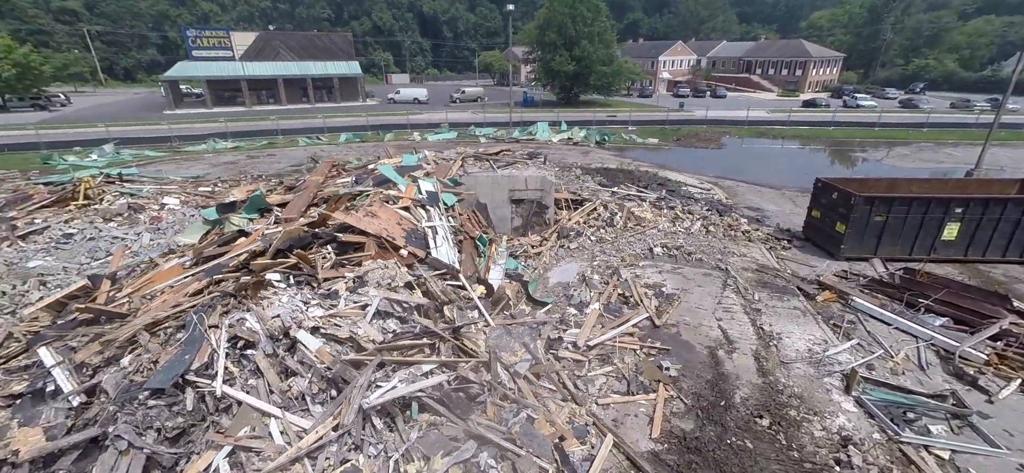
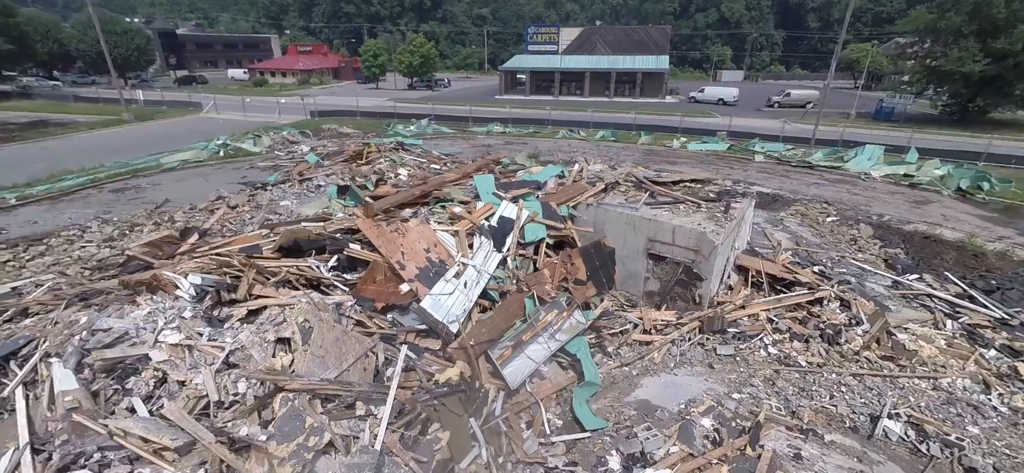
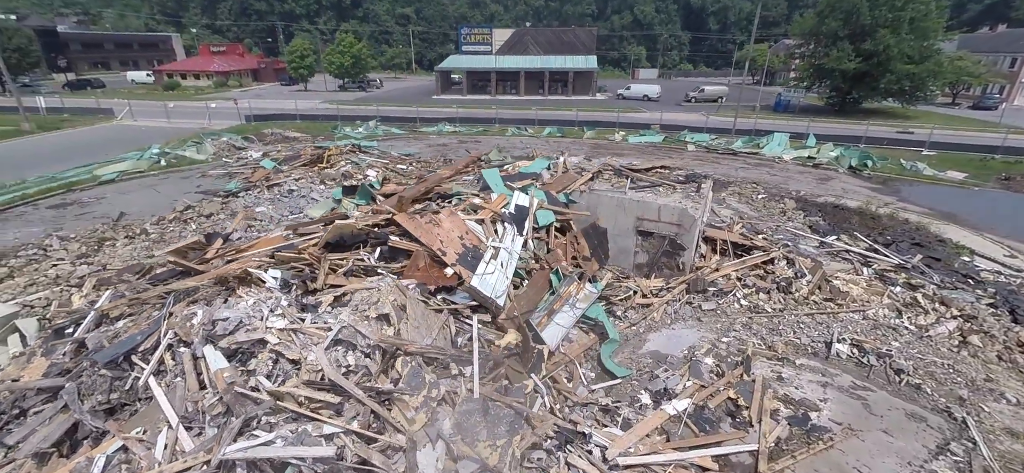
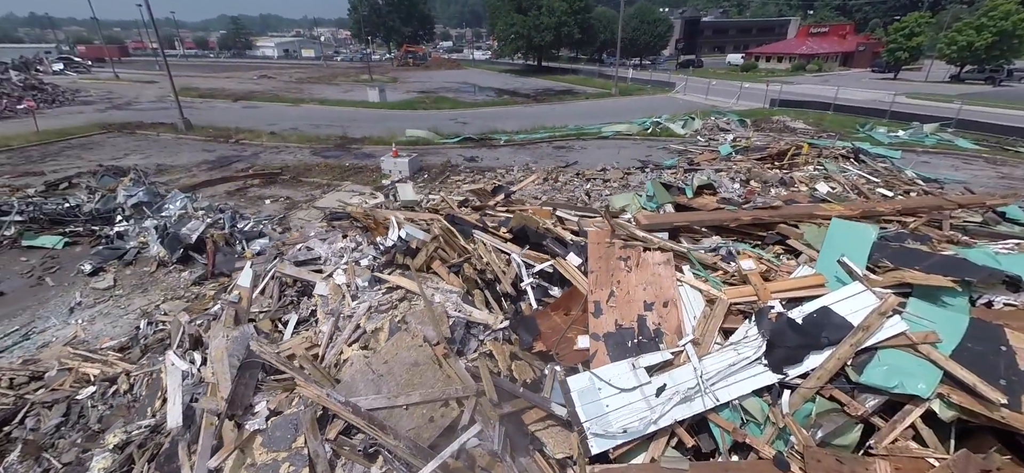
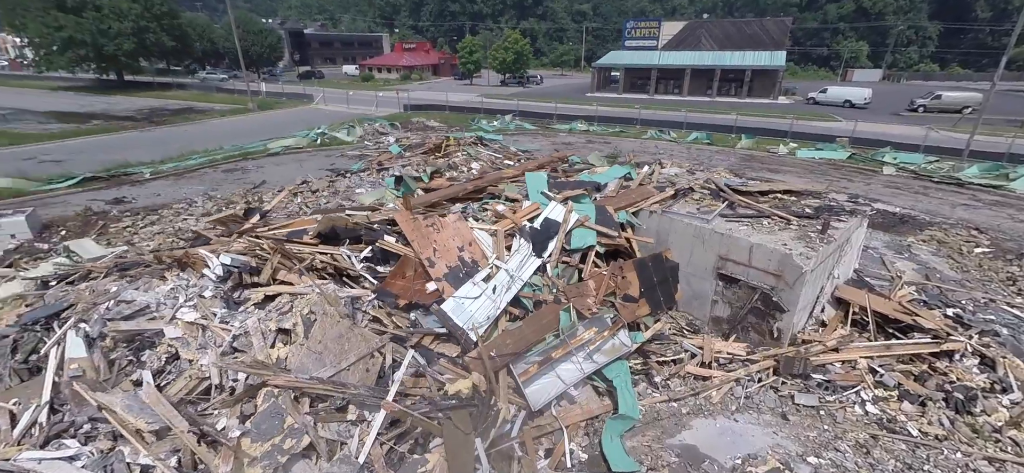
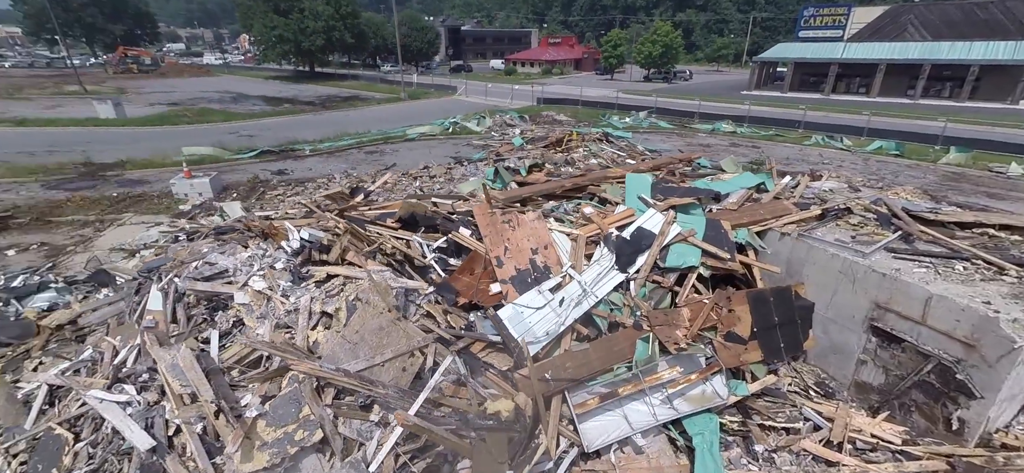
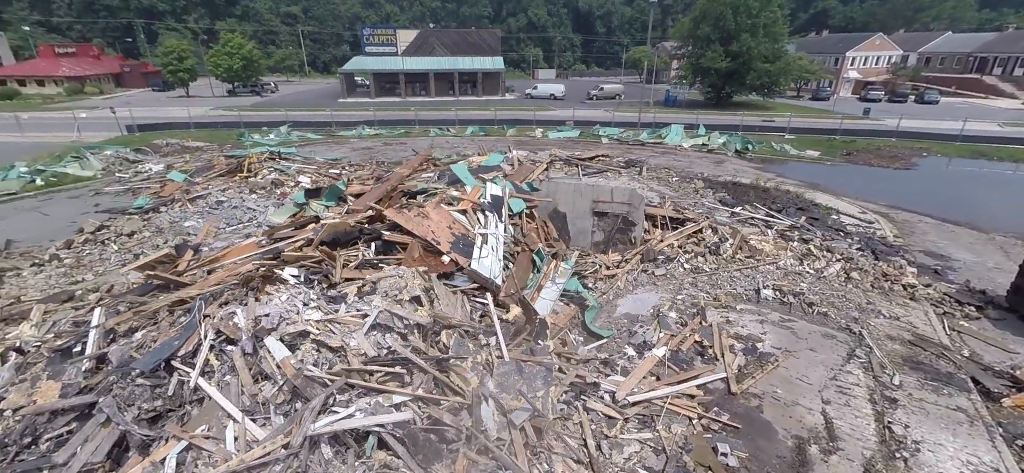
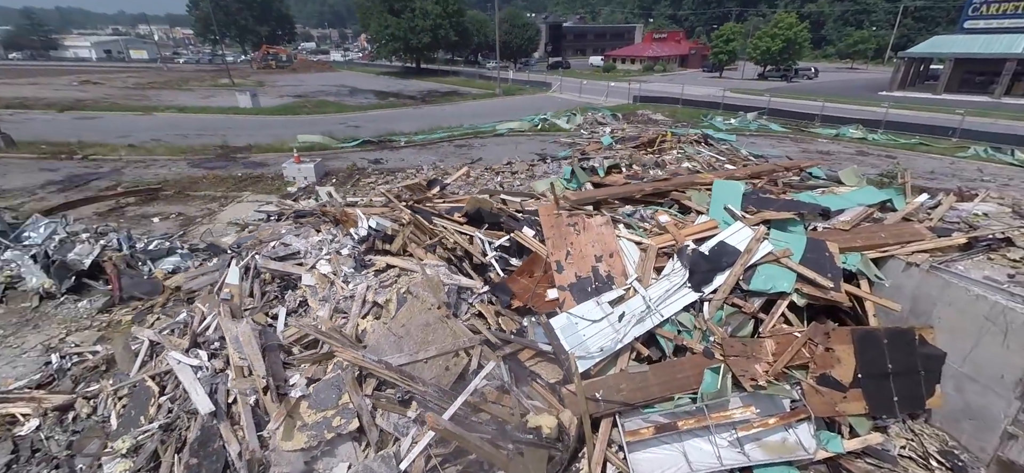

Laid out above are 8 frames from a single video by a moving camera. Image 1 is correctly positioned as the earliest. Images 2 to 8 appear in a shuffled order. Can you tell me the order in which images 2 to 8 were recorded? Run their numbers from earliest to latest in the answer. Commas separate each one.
7, 3, 2, 5, 6, 8, 4
